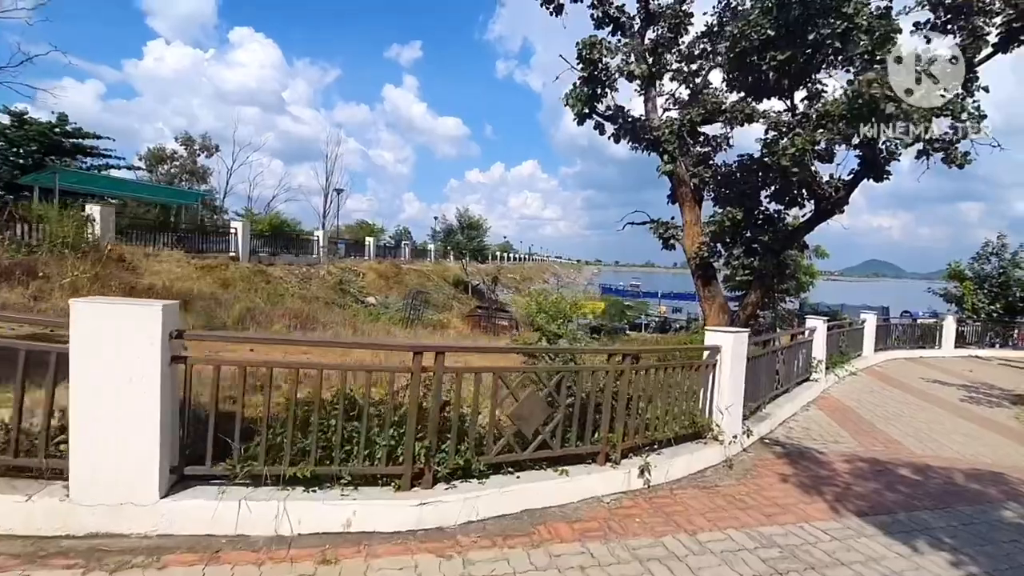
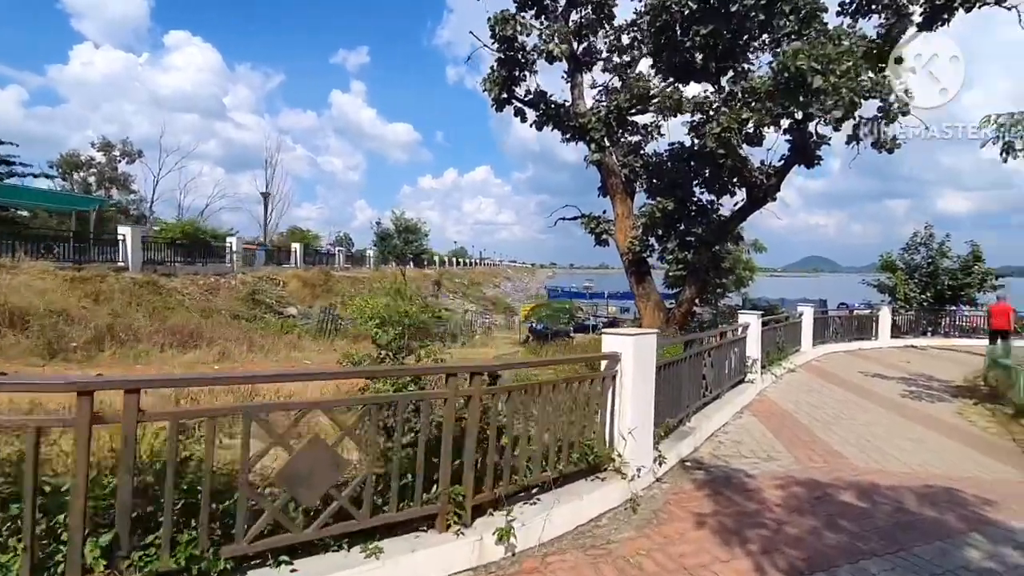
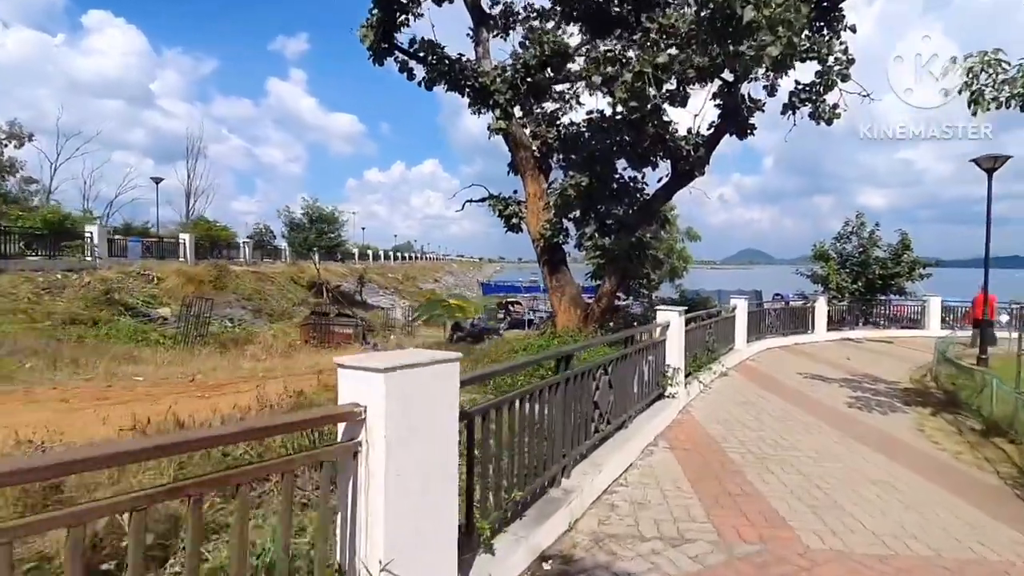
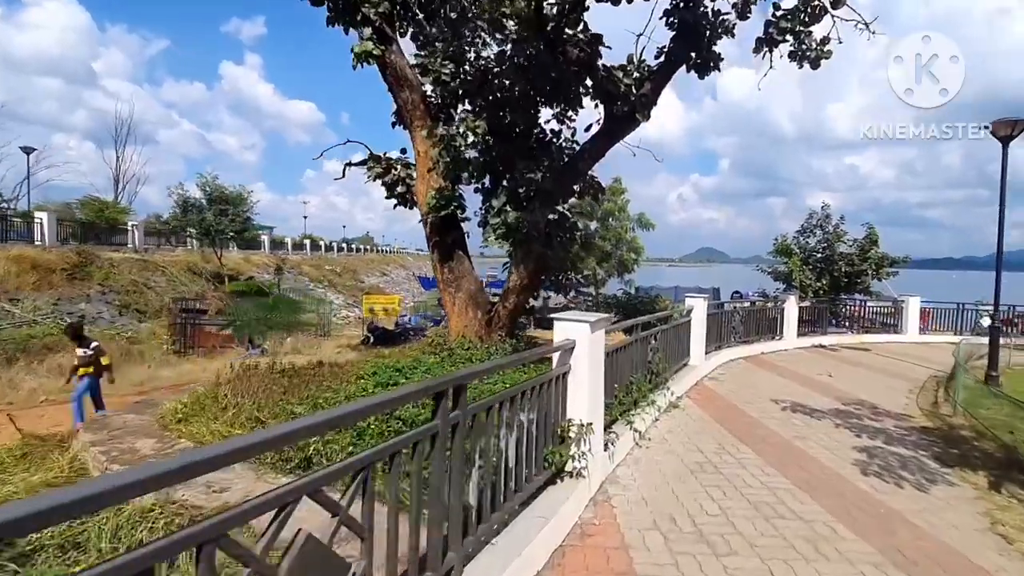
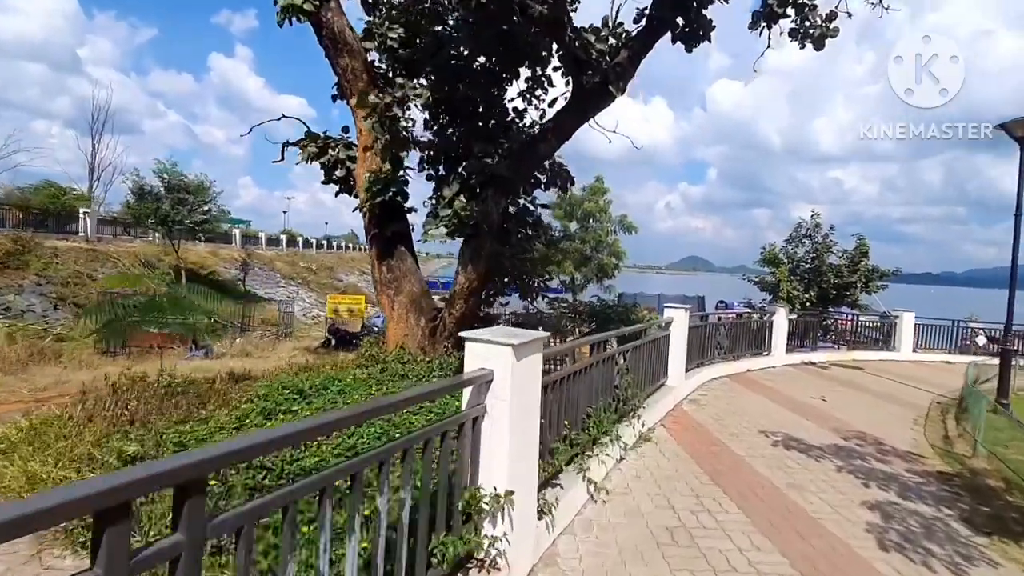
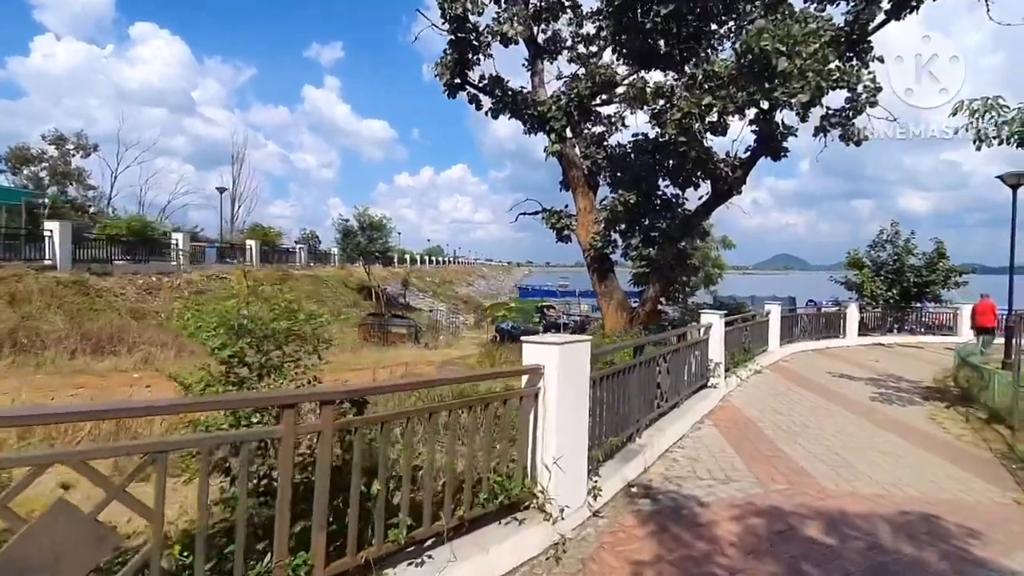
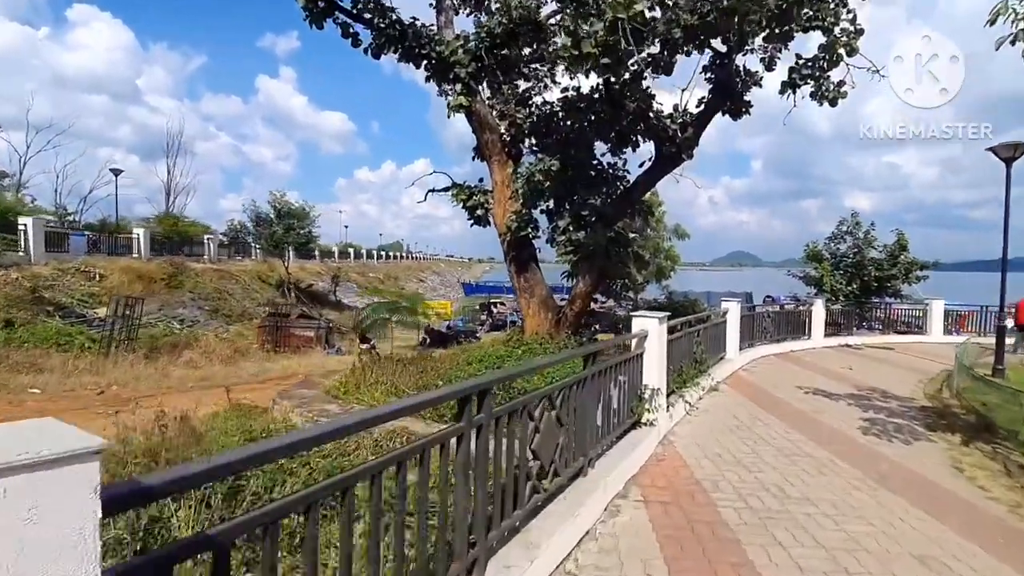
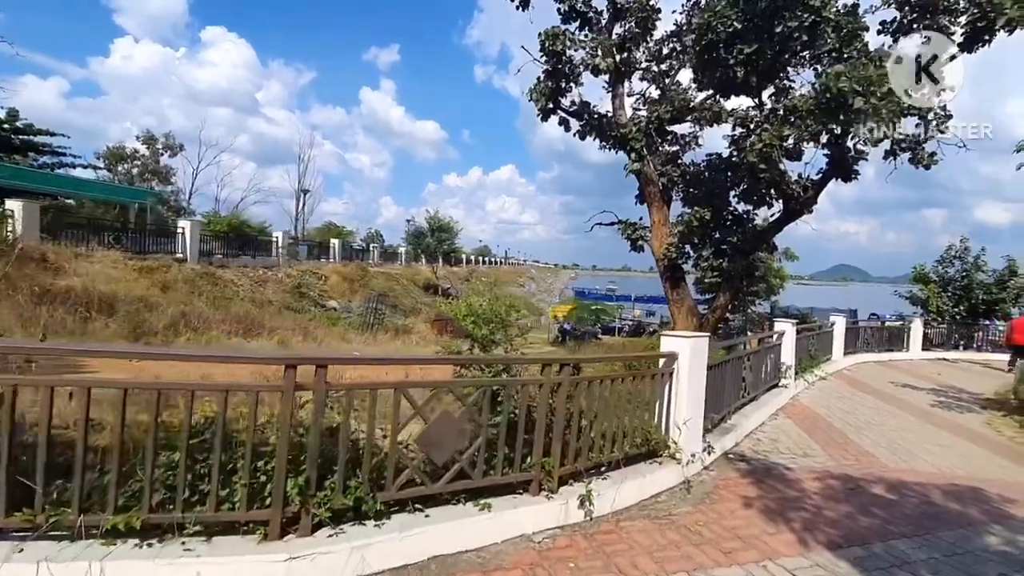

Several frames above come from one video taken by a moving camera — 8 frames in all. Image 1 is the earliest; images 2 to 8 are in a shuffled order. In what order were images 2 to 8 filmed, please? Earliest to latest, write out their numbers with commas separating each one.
8, 2, 6, 3, 7, 4, 5
